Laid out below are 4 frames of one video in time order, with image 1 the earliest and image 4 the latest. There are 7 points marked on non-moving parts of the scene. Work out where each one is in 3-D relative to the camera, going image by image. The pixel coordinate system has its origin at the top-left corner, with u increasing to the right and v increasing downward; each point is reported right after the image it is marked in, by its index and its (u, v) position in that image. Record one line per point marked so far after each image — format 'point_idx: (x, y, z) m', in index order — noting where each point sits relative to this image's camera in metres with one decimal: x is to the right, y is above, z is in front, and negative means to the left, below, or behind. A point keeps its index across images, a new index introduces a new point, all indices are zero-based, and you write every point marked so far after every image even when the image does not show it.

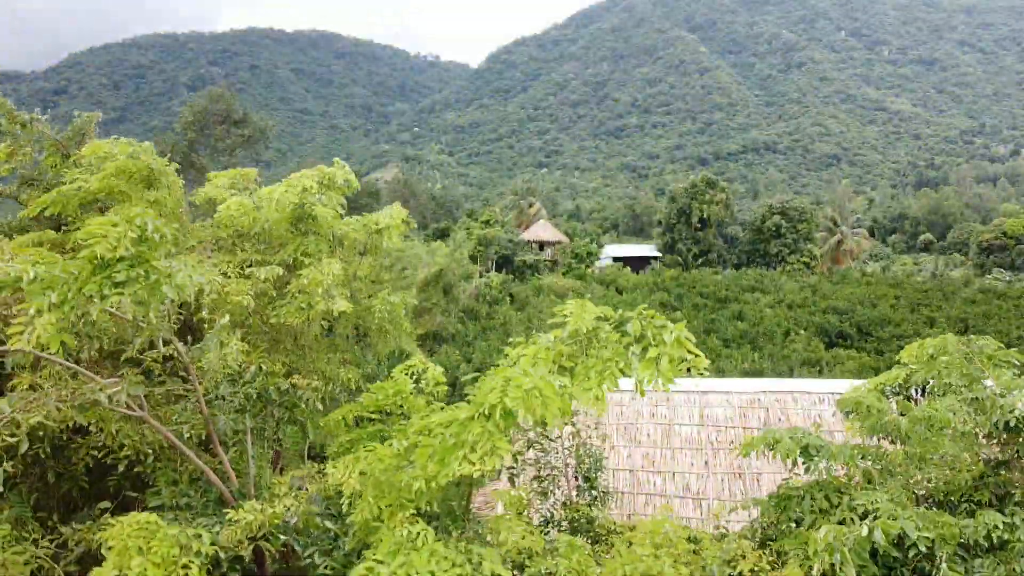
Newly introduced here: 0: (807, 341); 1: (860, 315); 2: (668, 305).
0: (+4.4, -0.8, +12.7) m
1: (+6.3, -0.5, +15.1) m
2: (+3.4, -0.4, +18.2) m
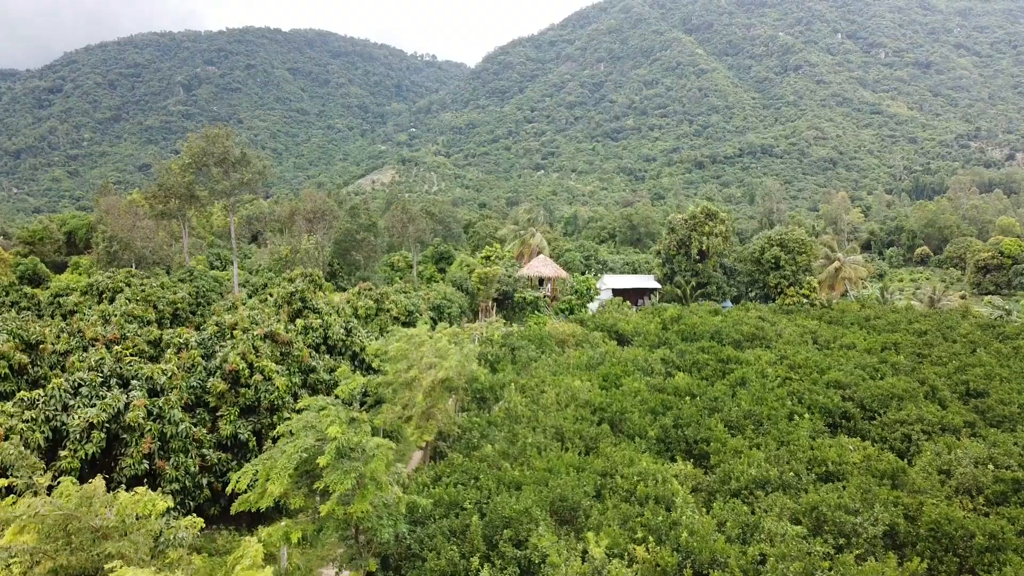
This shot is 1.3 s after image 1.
0: (+4.5, -2.1, +12.7) m
1: (+6.3, -1.8, +15.1) m
2: (+3.5, -1.7, +18.2) m
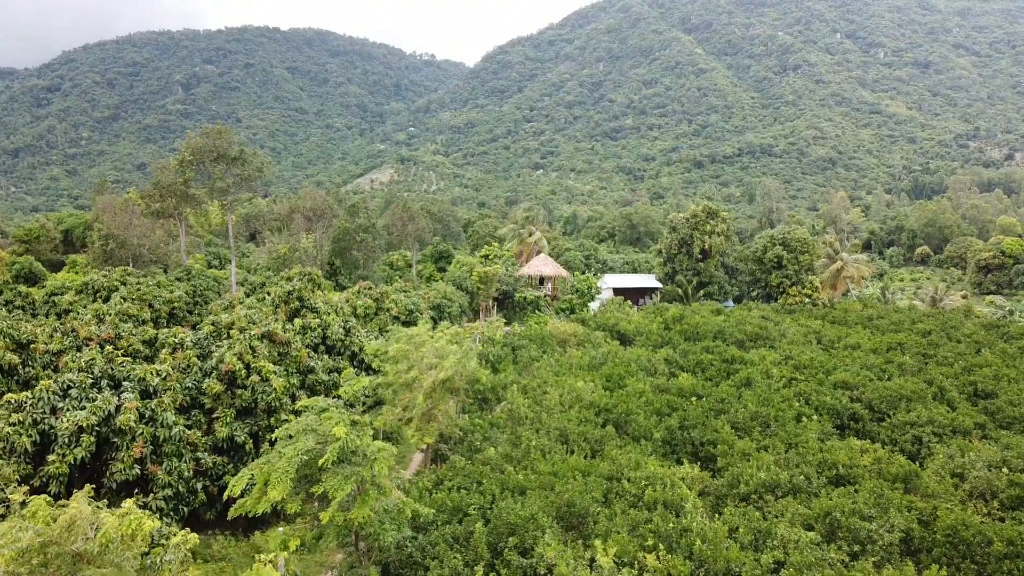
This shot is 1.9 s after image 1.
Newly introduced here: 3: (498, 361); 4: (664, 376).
0: (+4.5, -2.1, +12.4) m
1: (+6.3, -1.8, +14.8) m
2: (+3.5, -1.7, +17.9) m
3: (-0.3, -1.6, +17.9) m
4: (+3.1, -1.8, +16.7) m
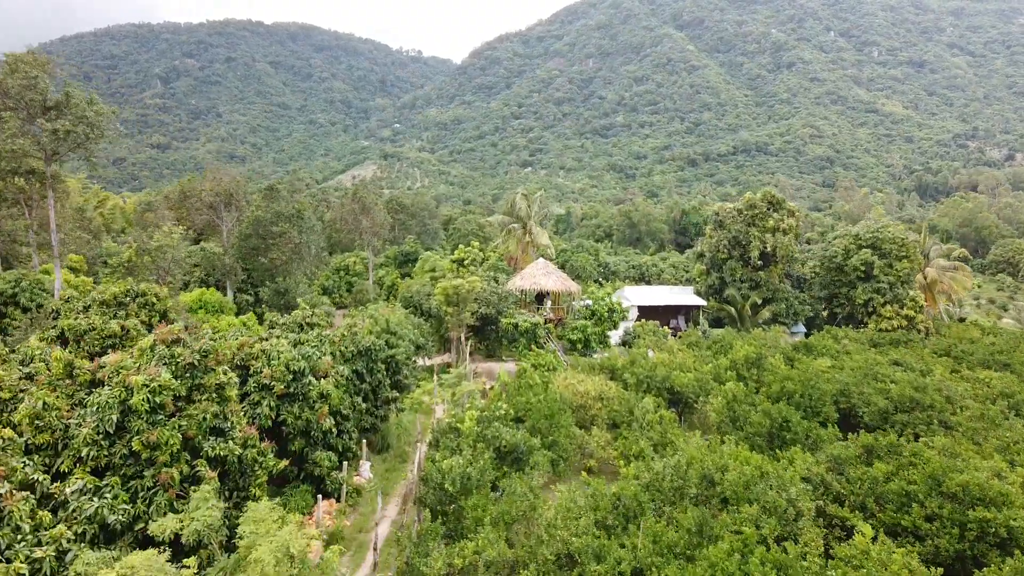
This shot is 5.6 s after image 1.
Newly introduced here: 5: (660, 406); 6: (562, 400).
0: (+4.4, -2.6, +3.1) m
1: (+6.2, -2.3, +5.6) m
2: (+3.3, -2.2, +8.7) m
3: (-0.5, -2.1, +8.5) m
4: (+2.9, -2.3, +7.4) m
5: (+2.3, -1.8, +13.2) m
6: (+0.8, -1.7, +12.7) m
